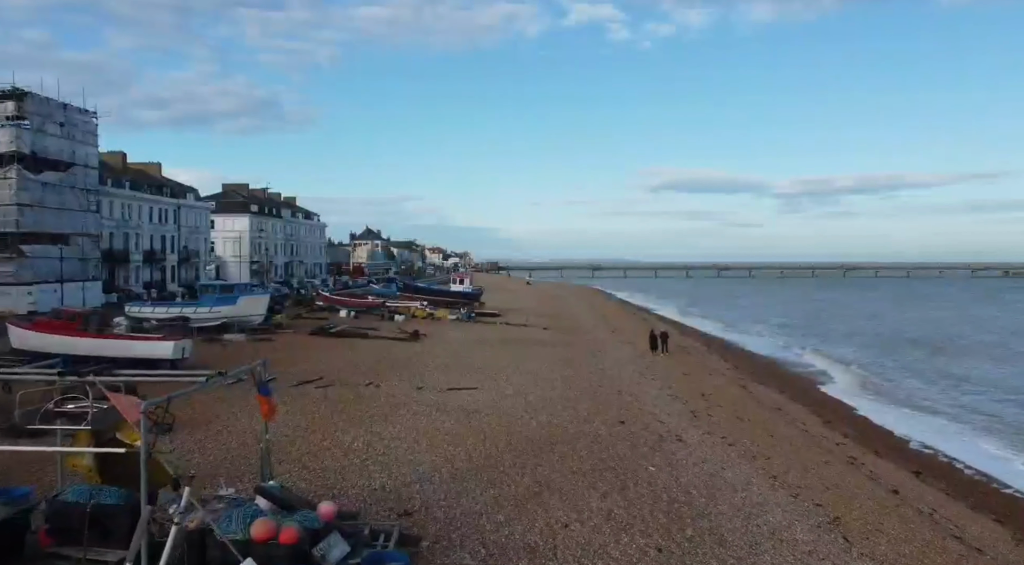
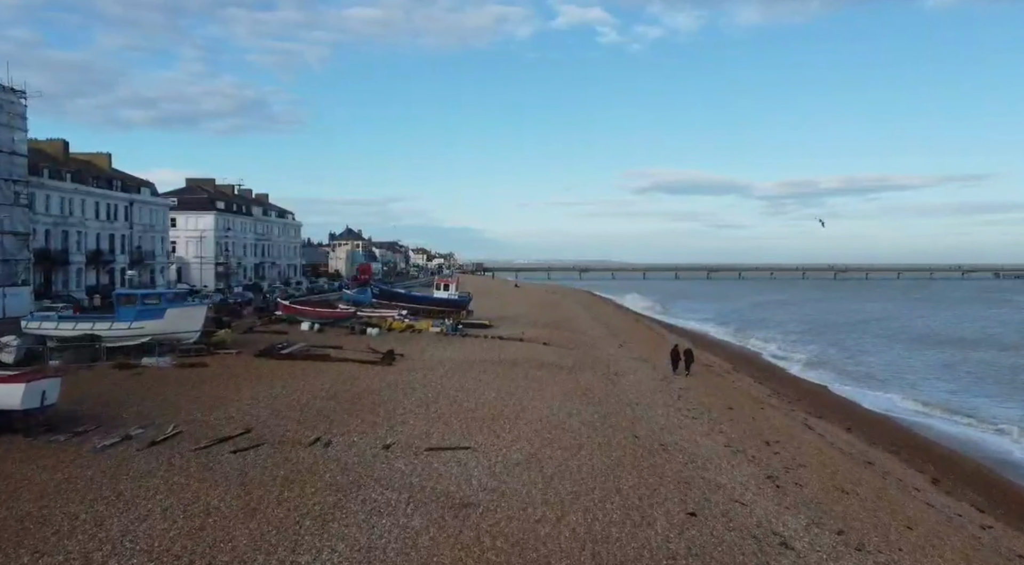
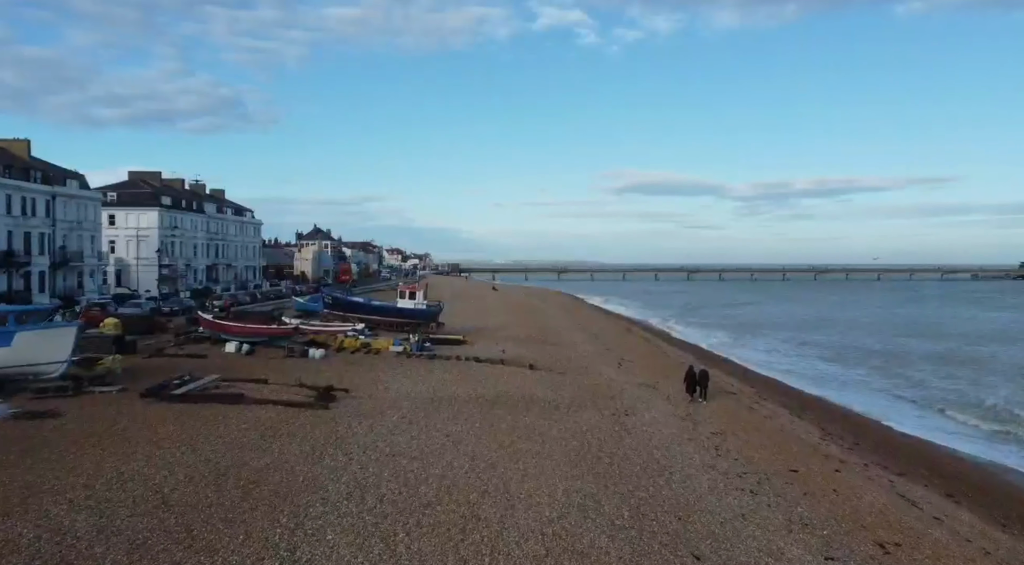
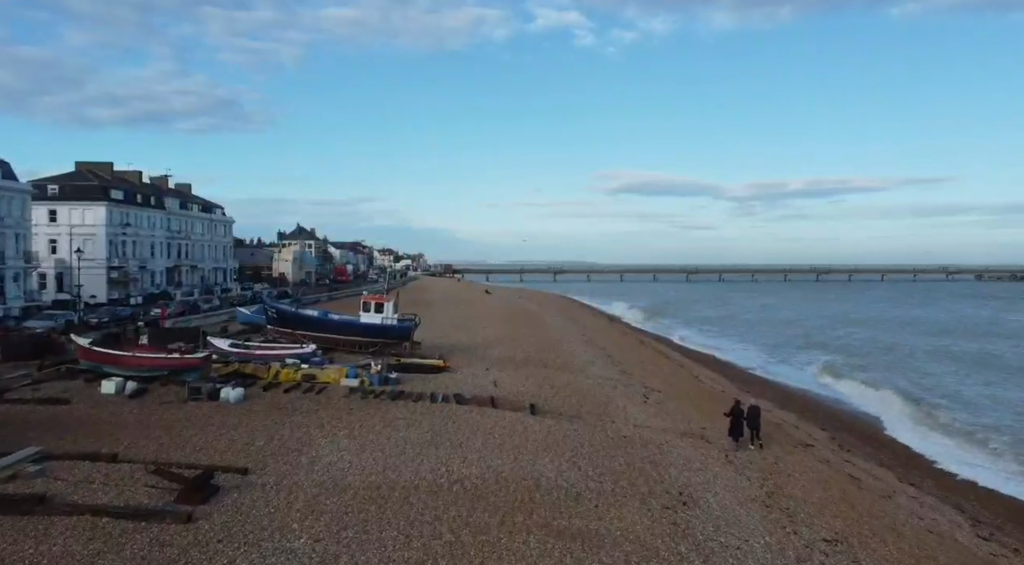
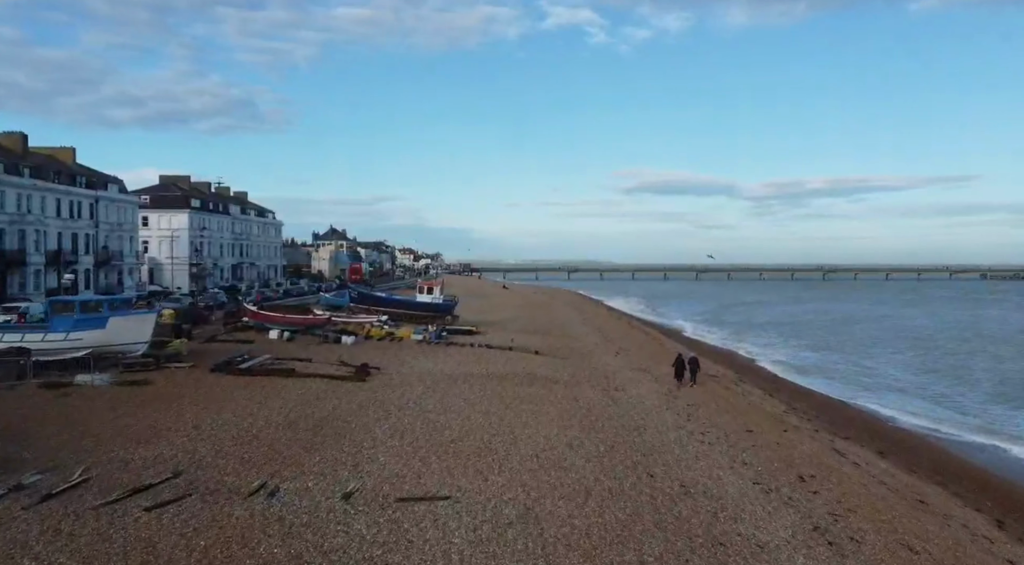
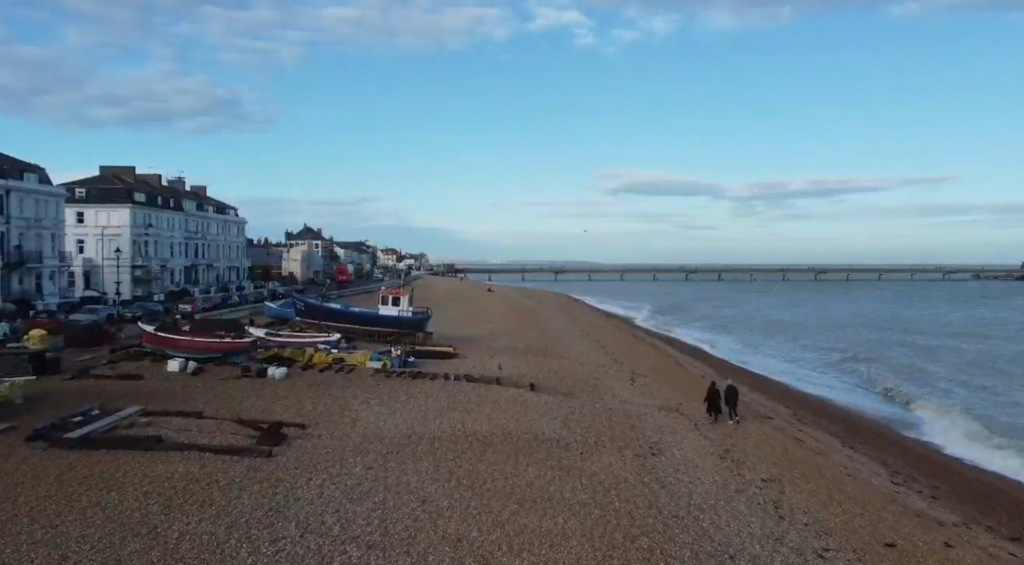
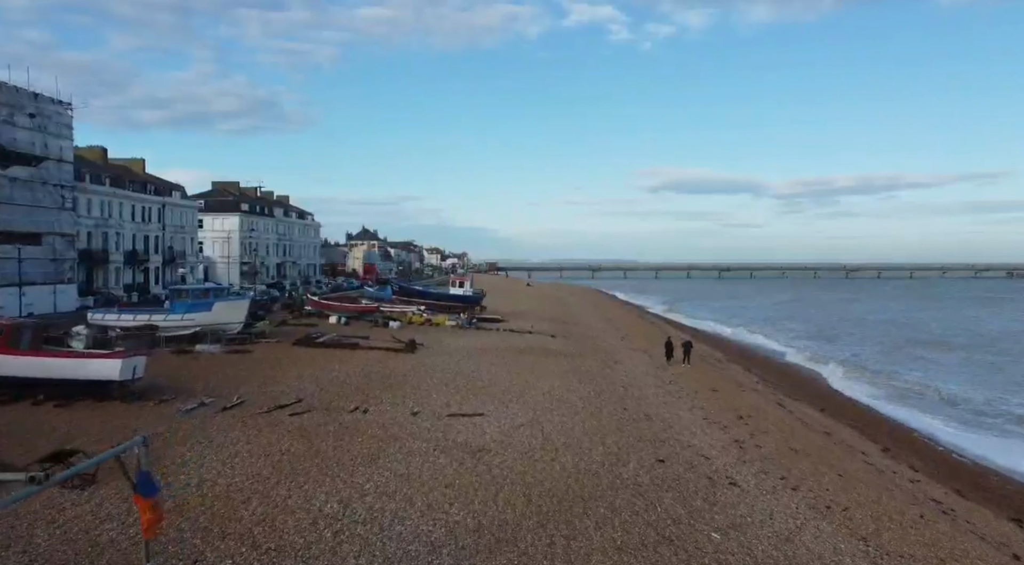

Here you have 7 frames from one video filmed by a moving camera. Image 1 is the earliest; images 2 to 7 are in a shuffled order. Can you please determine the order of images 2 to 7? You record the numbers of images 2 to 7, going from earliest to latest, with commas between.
7, 2, 5, 3, 6, 4
